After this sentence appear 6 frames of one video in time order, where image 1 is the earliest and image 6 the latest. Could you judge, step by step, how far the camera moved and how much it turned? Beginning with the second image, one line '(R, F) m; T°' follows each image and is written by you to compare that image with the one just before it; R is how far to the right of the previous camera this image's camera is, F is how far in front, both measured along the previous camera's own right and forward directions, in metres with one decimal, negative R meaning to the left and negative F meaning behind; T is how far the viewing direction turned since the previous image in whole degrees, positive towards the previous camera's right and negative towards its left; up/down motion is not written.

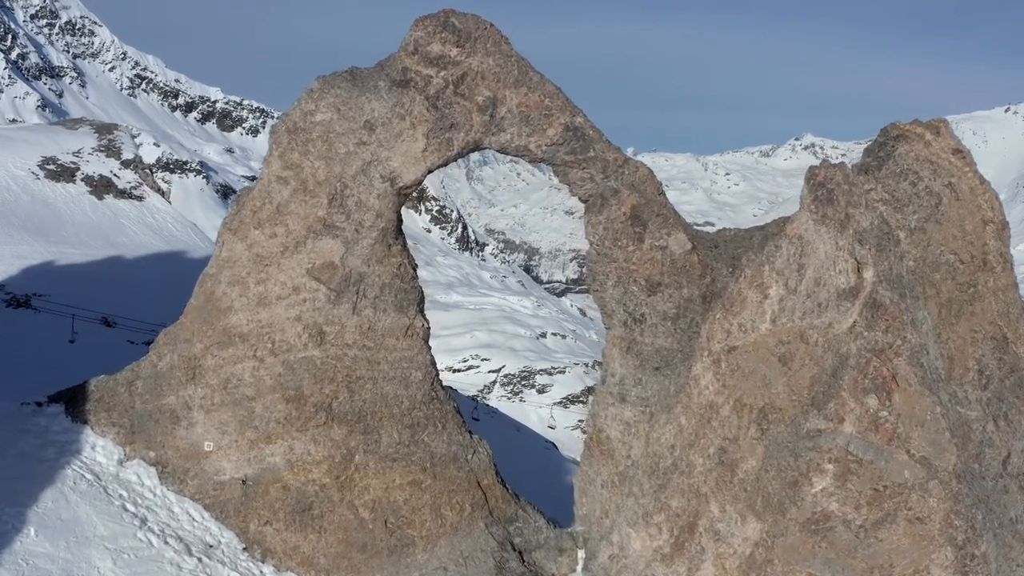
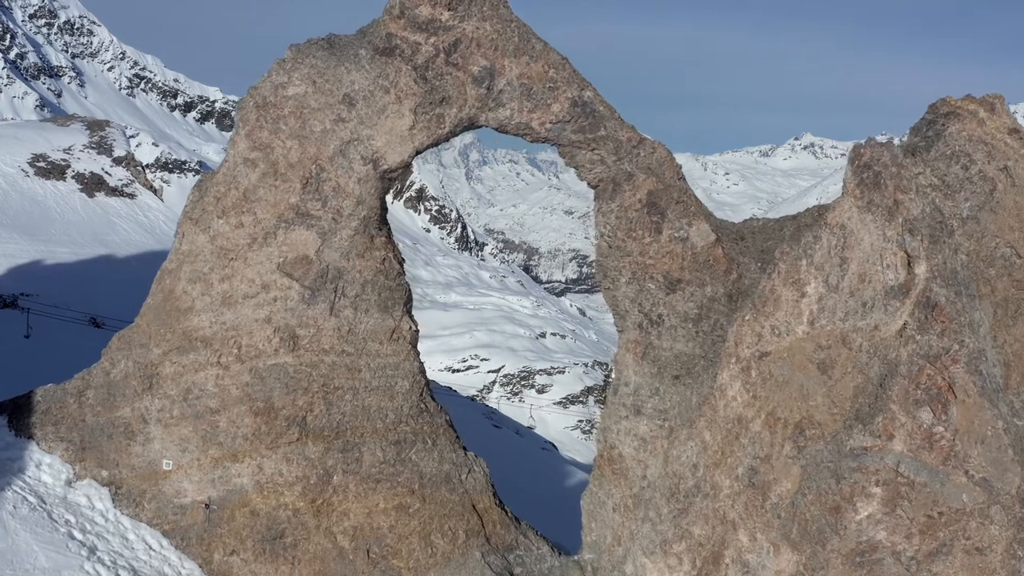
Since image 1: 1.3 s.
(0.0, +2.0) m; 0°
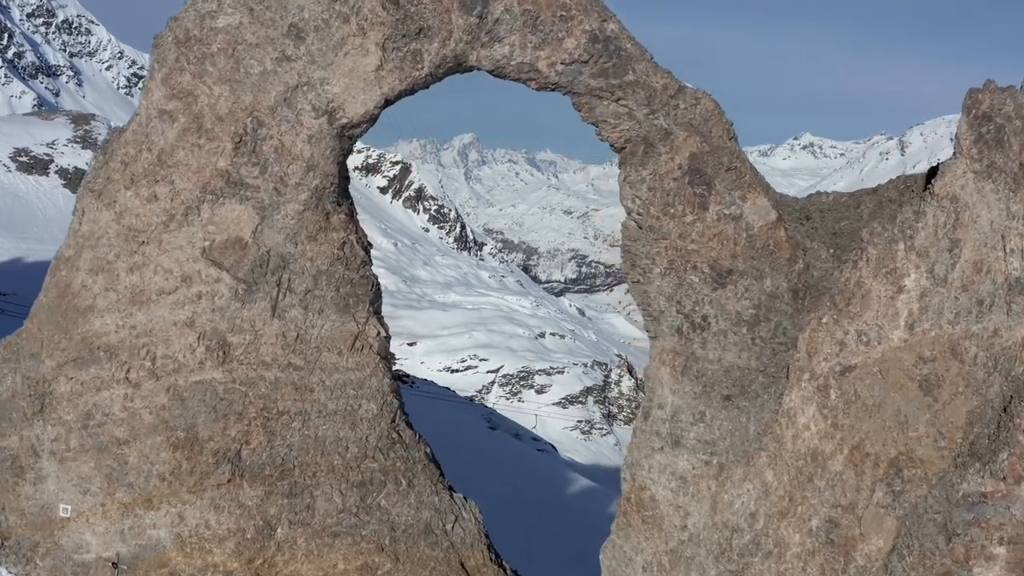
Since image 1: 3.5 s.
(0.0, +3.4) m; 0°
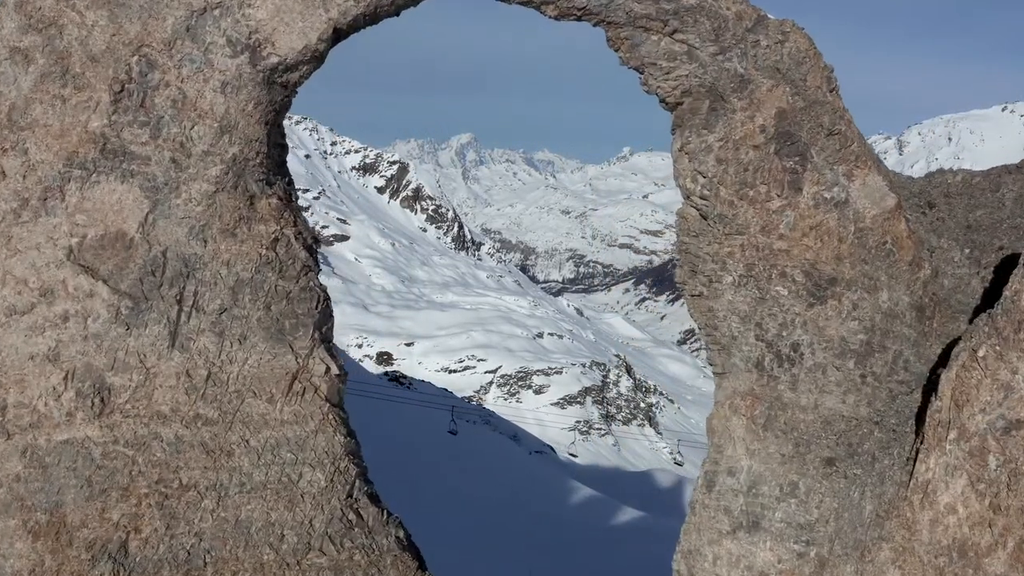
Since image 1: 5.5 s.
(-0.1, +3.3) m; 0°
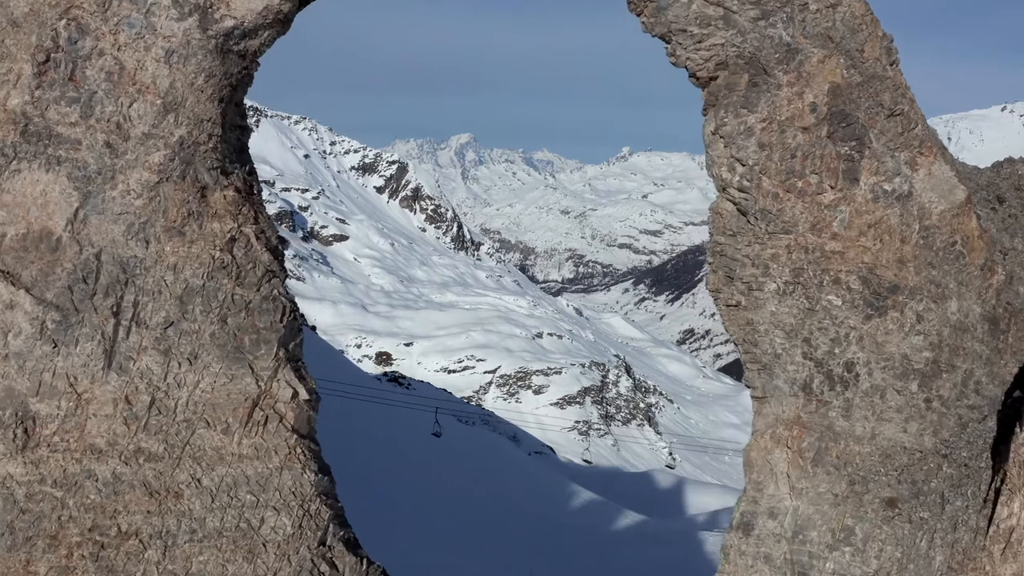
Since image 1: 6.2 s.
(0.0, +1.2) m; 0°
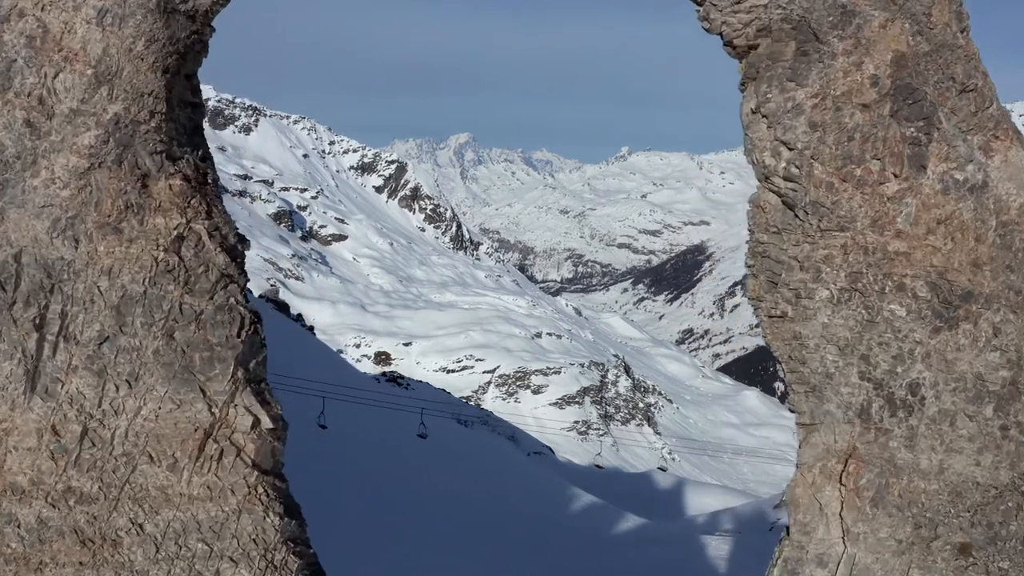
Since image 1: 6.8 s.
(0.0, +1.0) m; 0°
